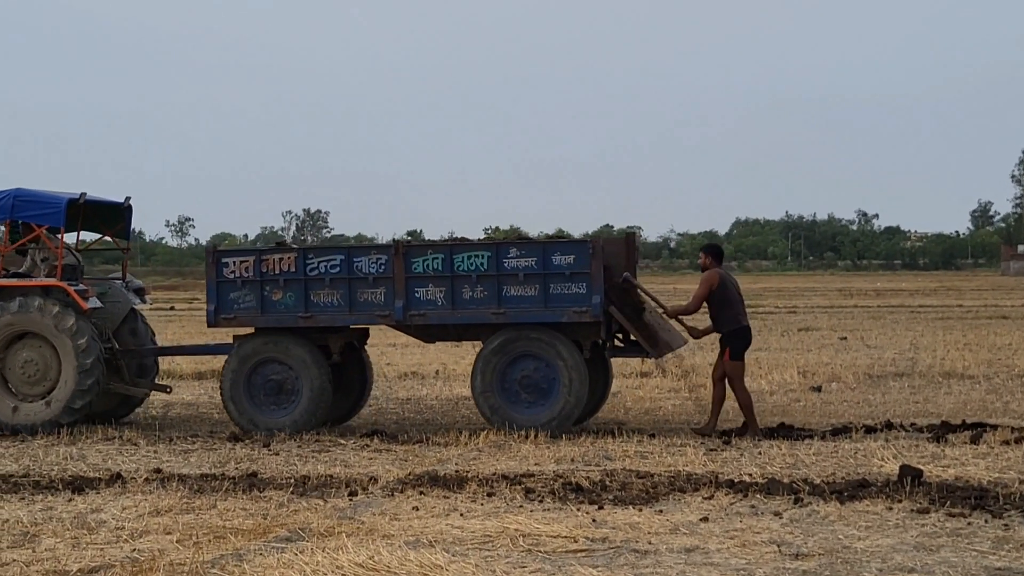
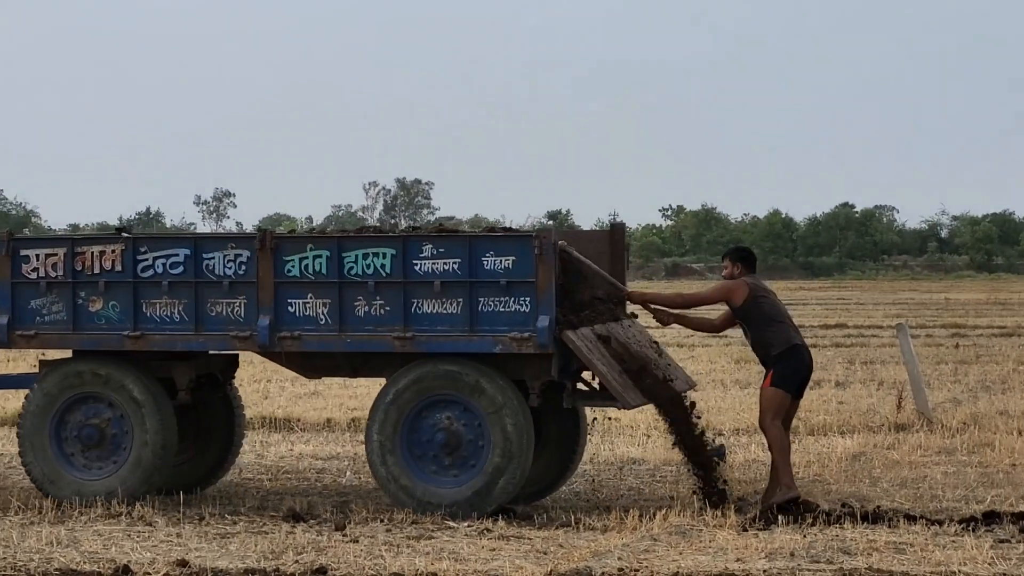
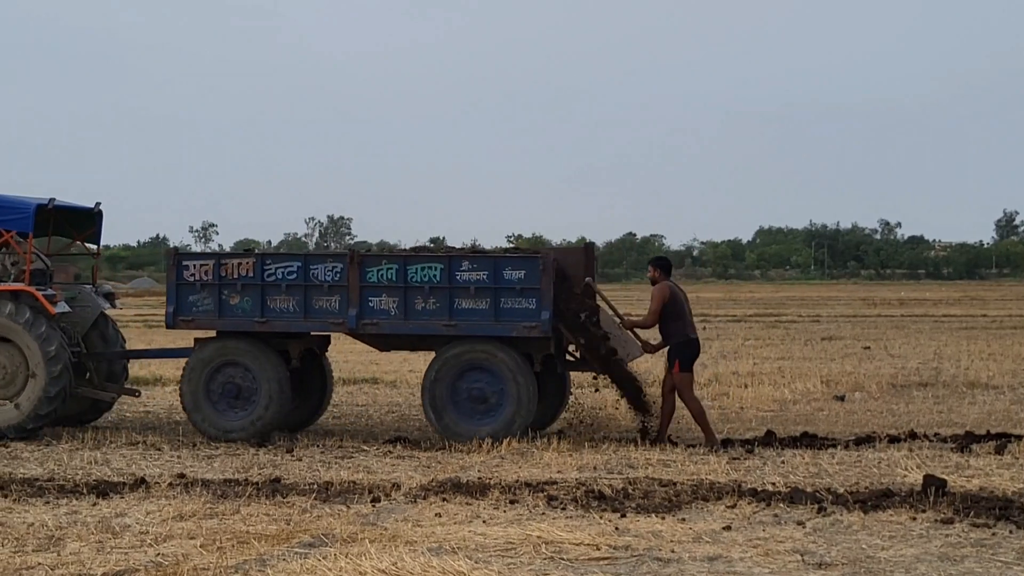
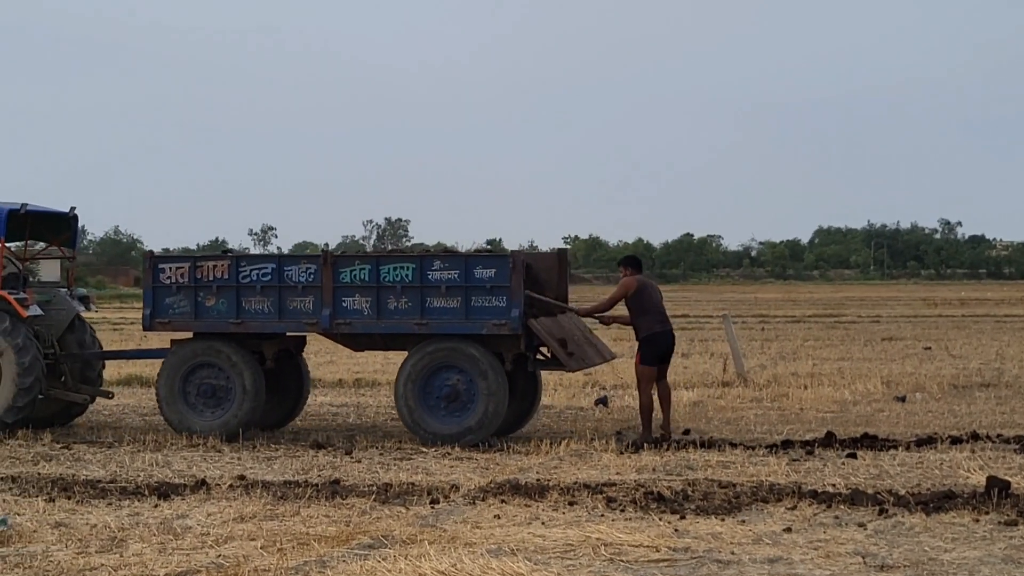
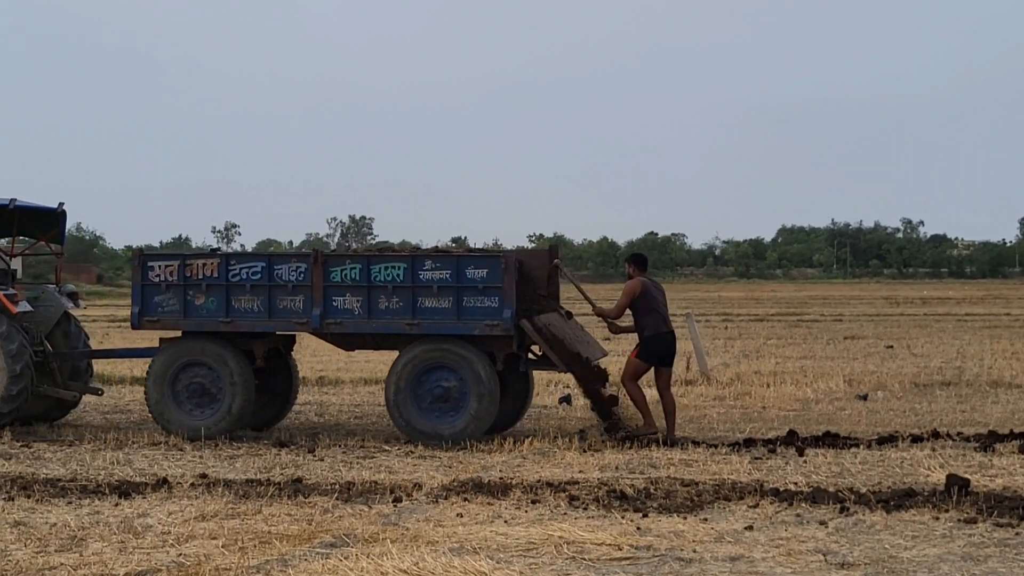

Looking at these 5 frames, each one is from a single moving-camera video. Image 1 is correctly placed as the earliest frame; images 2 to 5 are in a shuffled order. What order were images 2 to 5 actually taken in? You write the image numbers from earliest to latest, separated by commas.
3, 5, 4, 2
